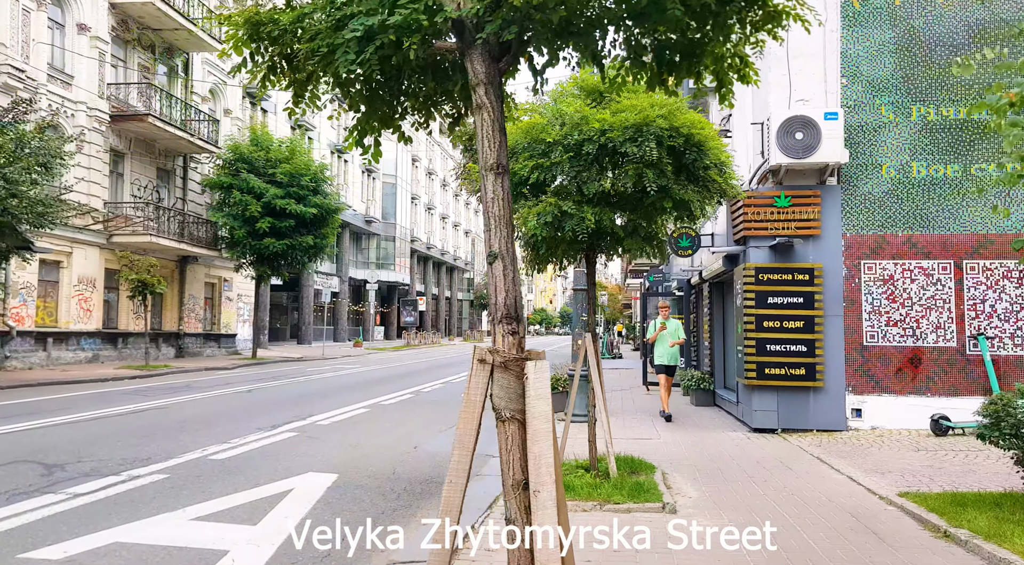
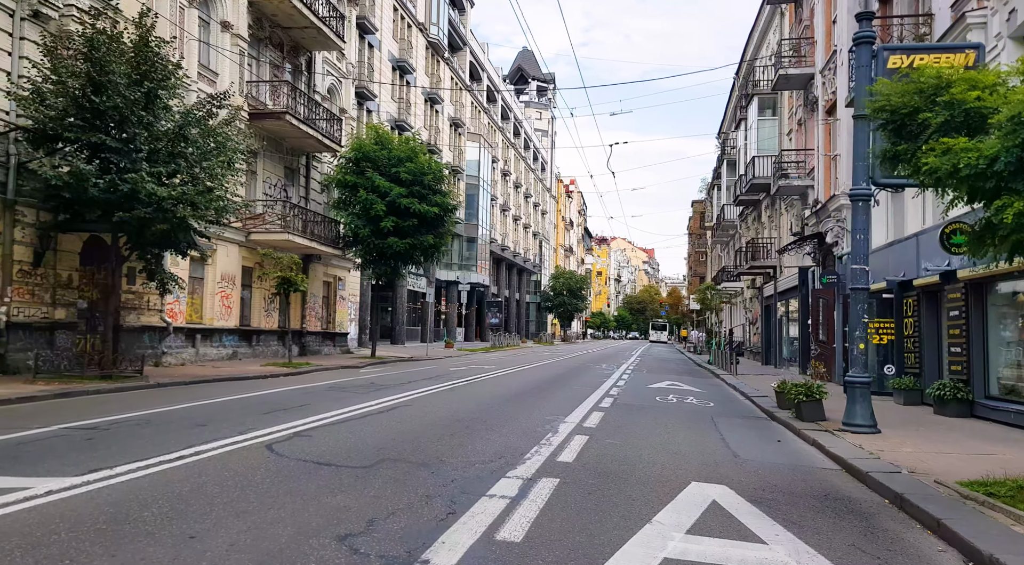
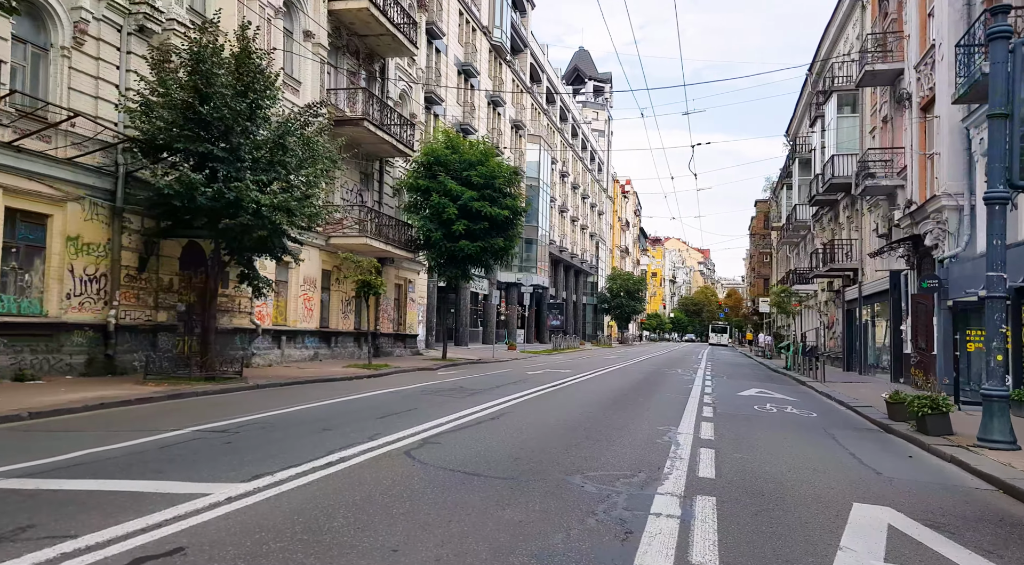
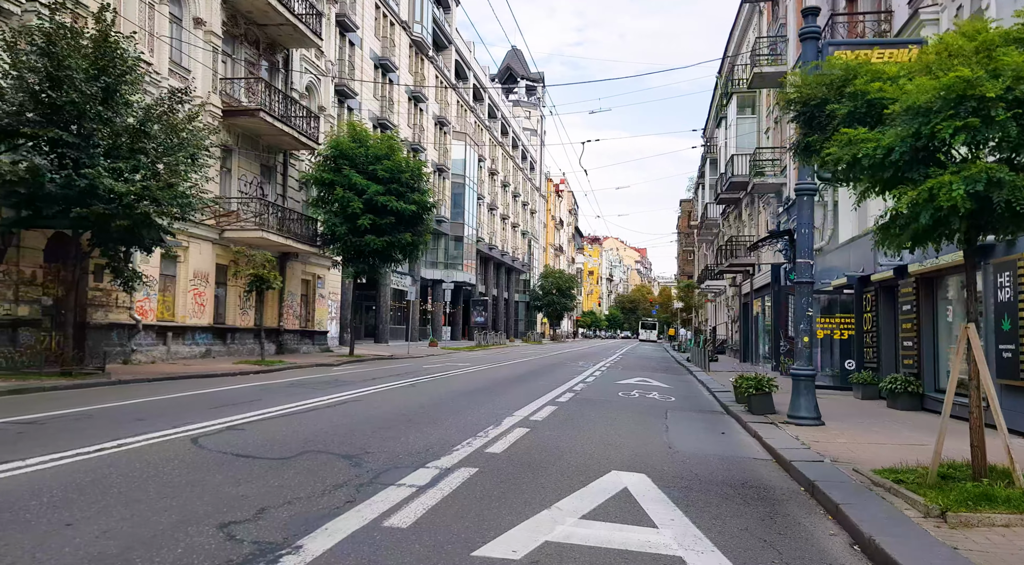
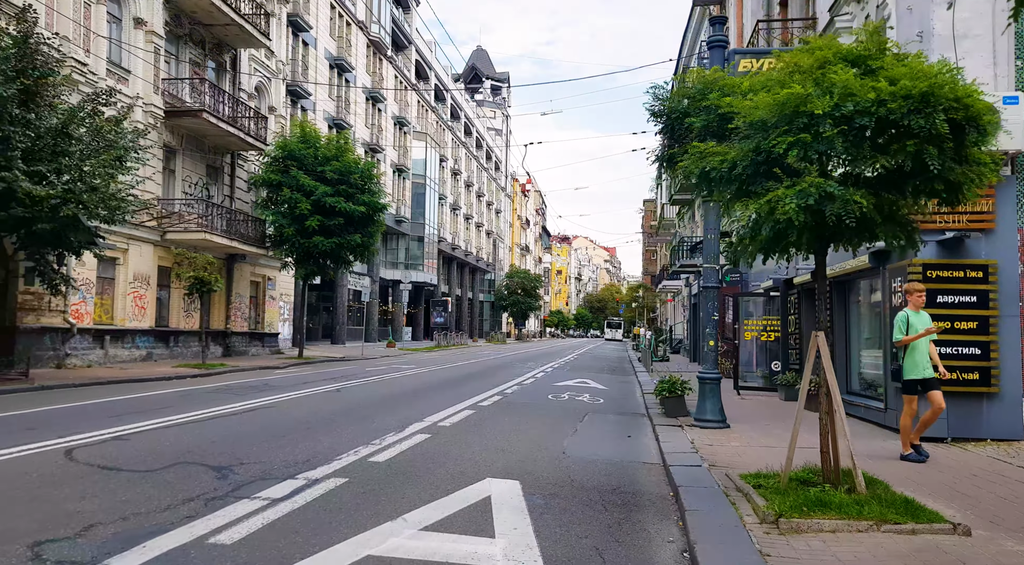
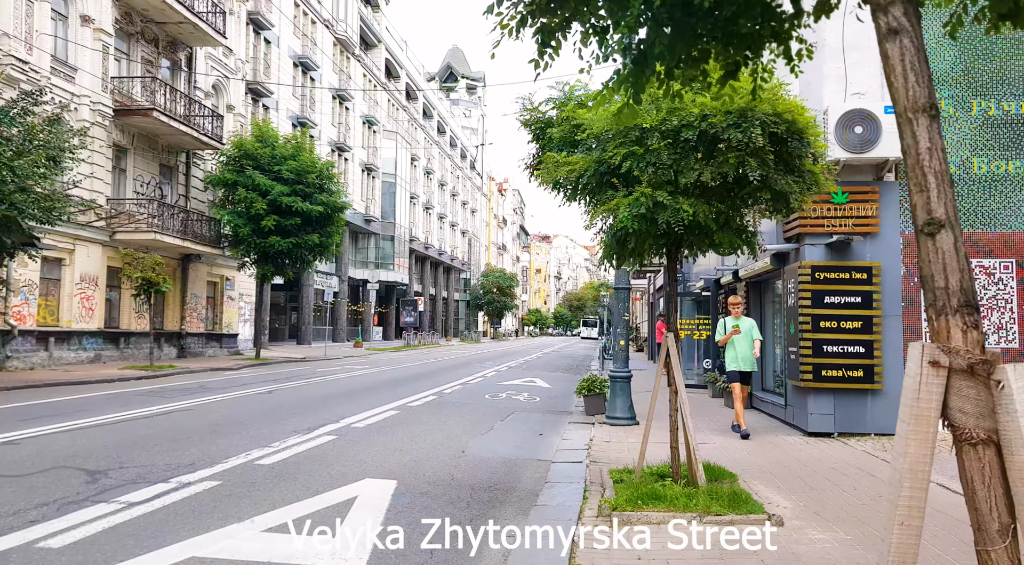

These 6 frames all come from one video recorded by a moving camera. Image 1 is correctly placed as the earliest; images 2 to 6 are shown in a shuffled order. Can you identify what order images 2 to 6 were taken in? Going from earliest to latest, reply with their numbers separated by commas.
6, 5, 4, 2, 3
